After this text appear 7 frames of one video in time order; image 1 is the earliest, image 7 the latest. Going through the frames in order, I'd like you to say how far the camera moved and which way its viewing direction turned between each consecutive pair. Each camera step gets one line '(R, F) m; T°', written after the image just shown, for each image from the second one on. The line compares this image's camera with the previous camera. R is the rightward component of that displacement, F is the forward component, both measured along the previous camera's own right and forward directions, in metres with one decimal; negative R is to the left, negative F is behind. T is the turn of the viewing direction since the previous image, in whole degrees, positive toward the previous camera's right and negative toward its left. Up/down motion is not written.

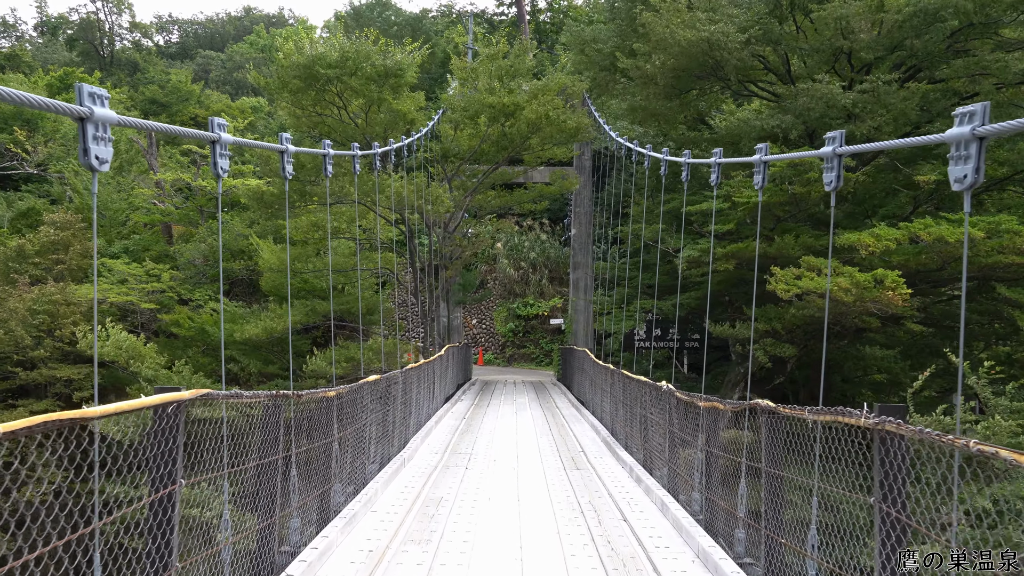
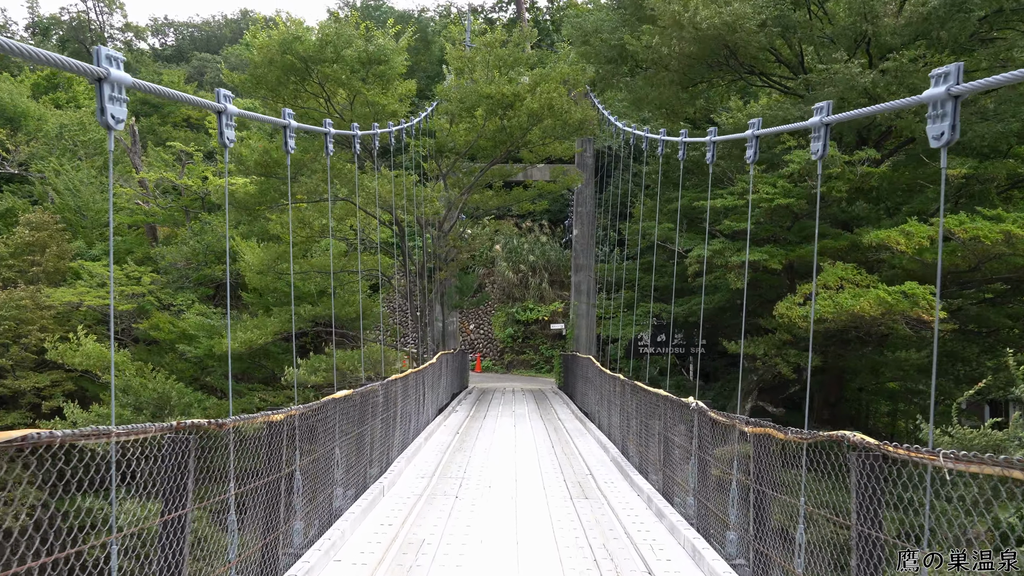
(0.0, +0.6) m; 0°
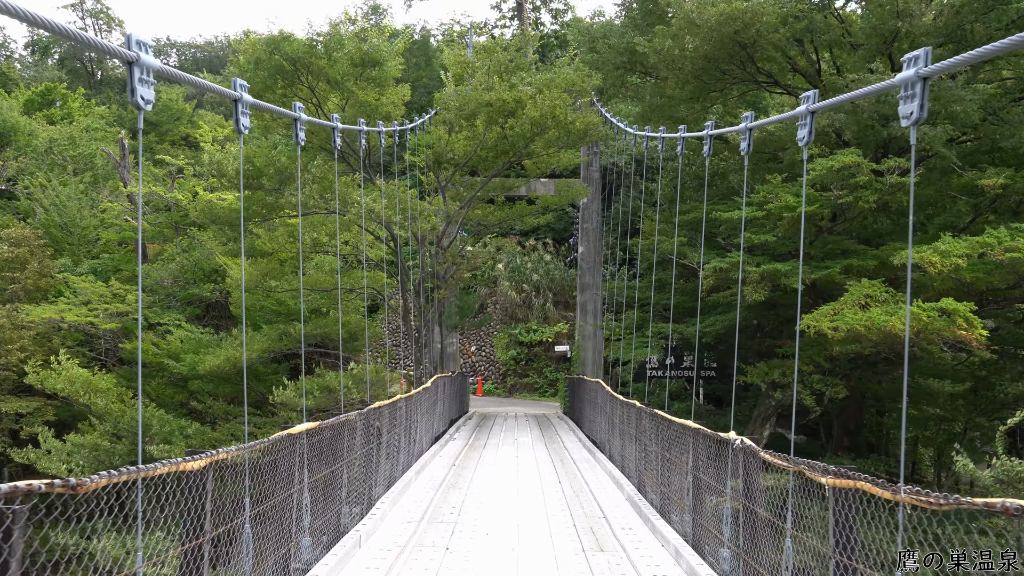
(0.0, +0.5) m; 0°
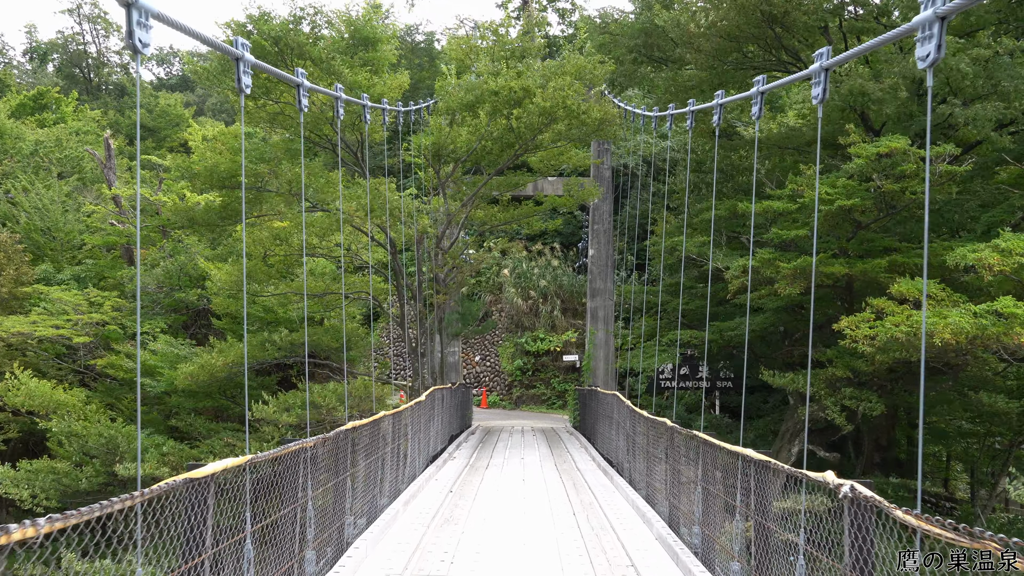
(0.0, +0.7) m; 0°
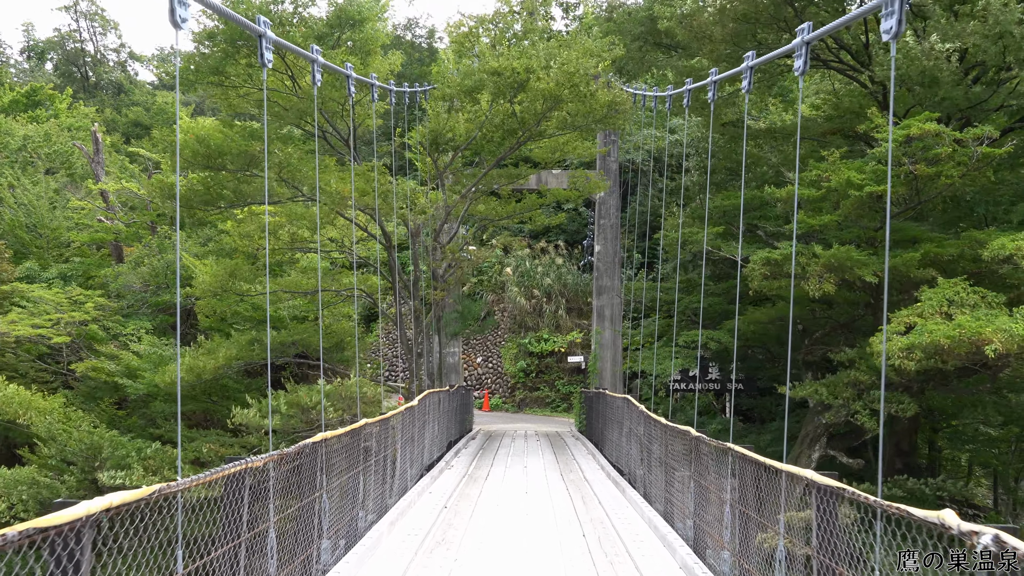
(0.0, +0.5) m; 0°
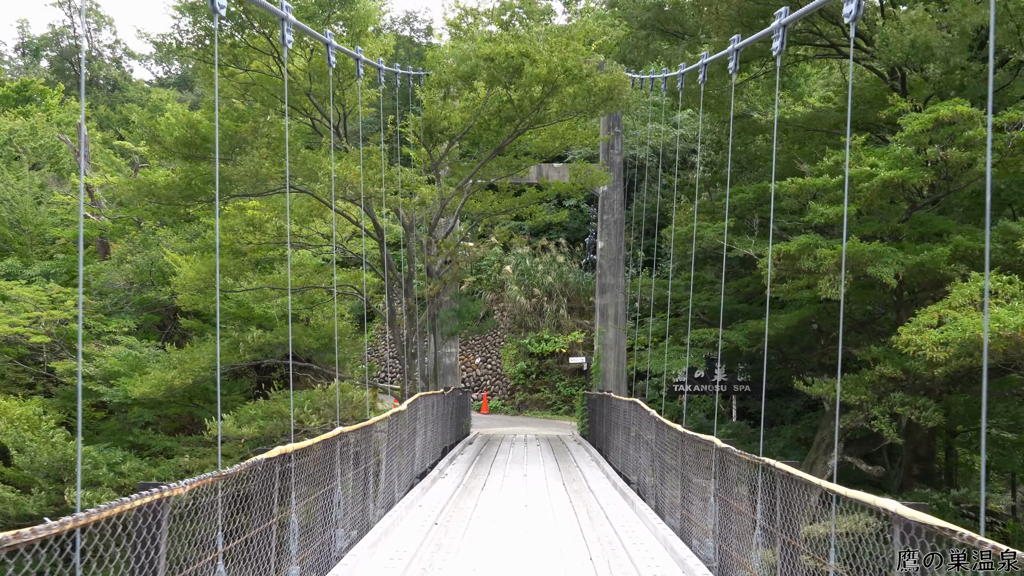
(0.0, +0.4) m; 0°
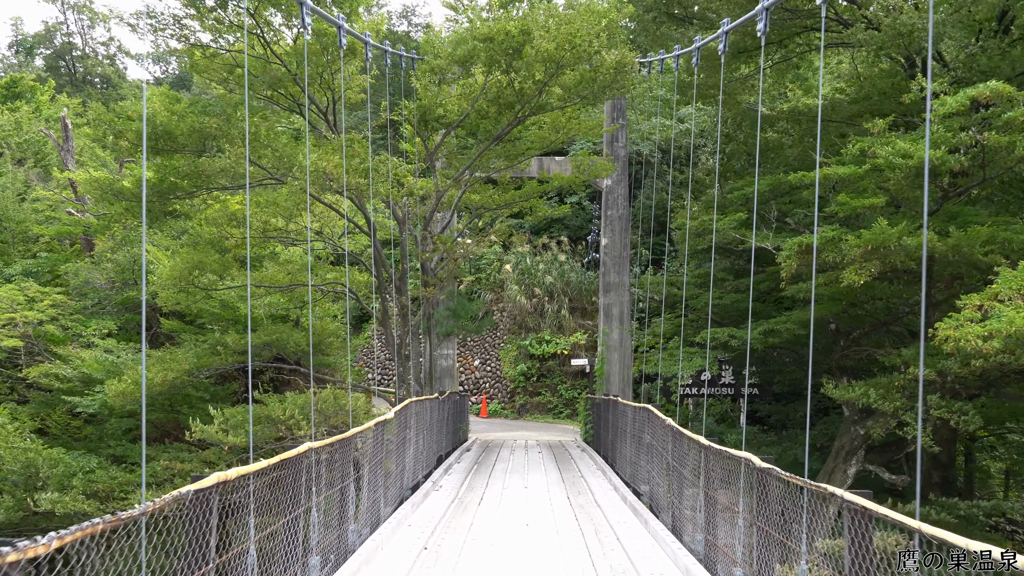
(0.0, +0.4) m; 0°
